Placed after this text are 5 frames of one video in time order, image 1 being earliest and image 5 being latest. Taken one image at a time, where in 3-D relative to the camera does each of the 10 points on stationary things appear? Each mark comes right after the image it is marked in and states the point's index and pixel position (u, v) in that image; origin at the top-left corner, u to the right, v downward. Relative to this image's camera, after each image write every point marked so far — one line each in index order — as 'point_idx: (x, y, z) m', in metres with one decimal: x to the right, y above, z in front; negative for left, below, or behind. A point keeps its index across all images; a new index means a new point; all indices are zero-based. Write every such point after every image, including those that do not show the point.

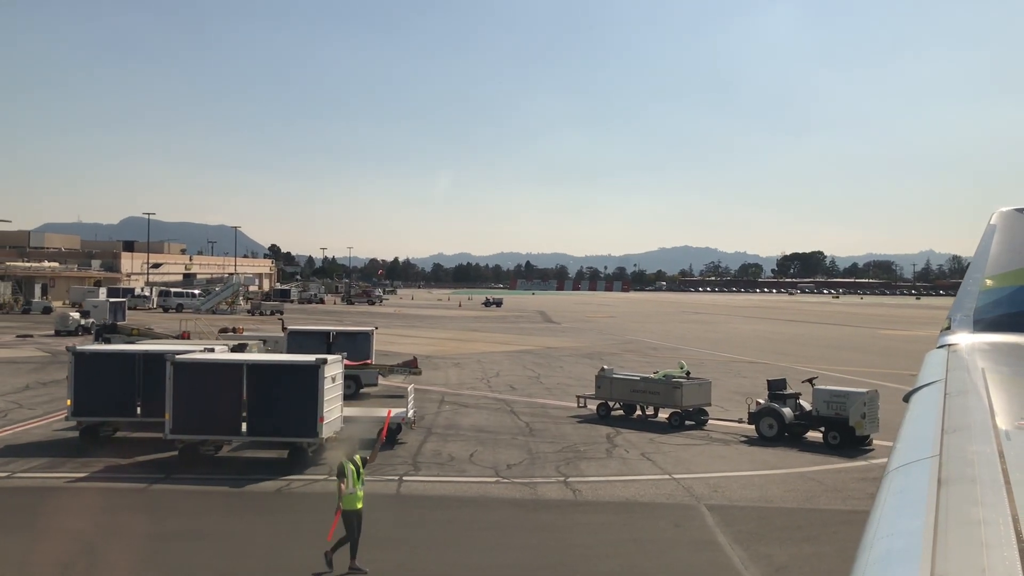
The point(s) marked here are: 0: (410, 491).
0: (-2.5, -4.4, +16.4) m
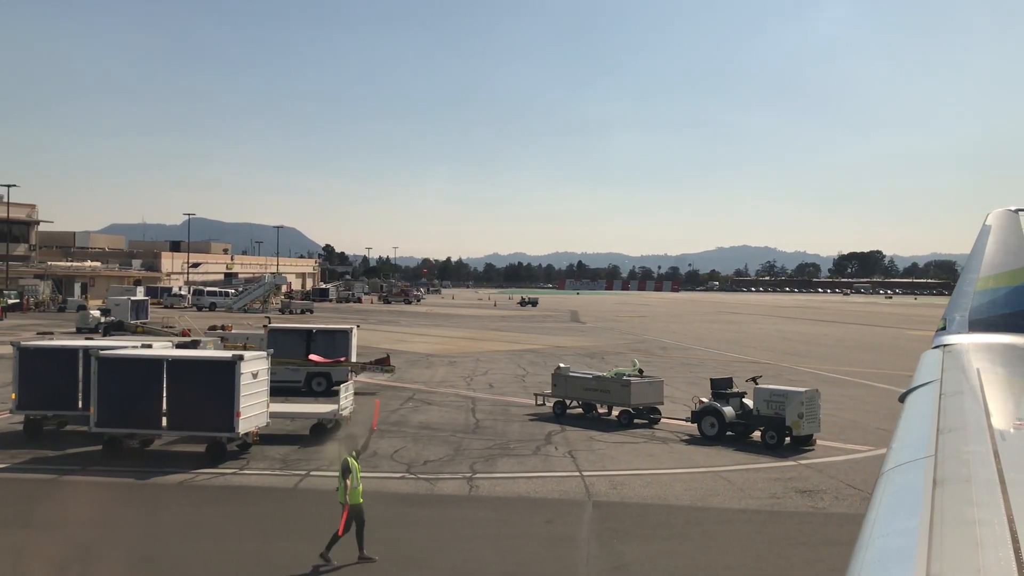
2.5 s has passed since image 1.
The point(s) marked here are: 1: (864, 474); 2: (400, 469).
0: (-4.6, -4.3, +16.6) m
1: (+8.3, -4.4, +18.0) m
2: (-2.8, -4.3, +17.6) m
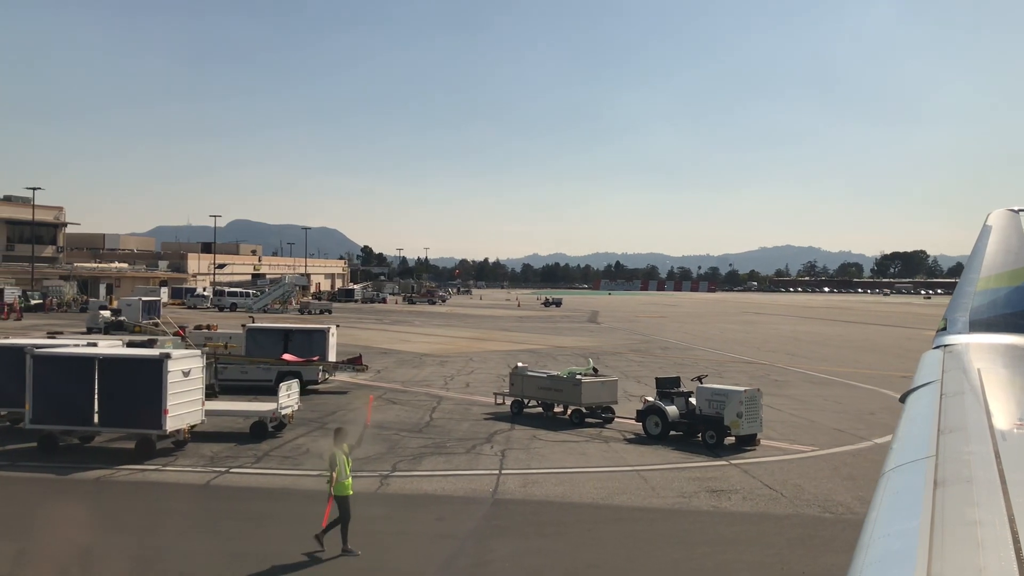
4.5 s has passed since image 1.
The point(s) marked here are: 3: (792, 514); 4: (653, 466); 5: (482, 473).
0: (-6.4, -4.3, +16.8) m
1: (+6.5, -4.4, +17.9) m
2: (-4.6, -4.2, +17.8) m
3: (+5.2, -4.2, +14.2) m
4: (+3.4, -4.3, +18.5) m
5: (-0.7, -4.2, +17.0) m
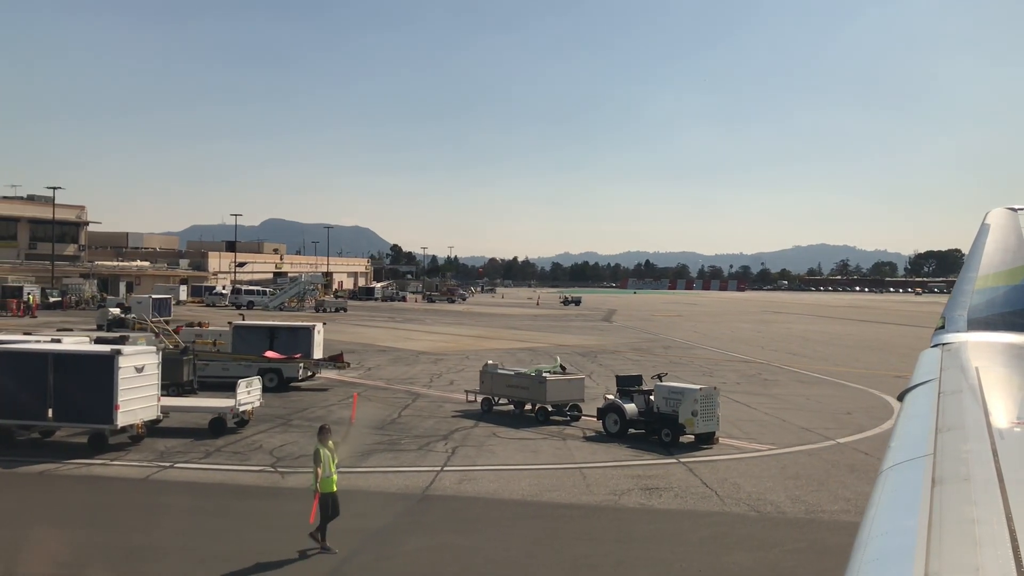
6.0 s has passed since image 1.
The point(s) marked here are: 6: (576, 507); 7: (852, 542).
0: (-7.8, -4.2, +17.0) m
1: (+5.2, -4.3, +17.8) m
2: (-5.9, -4.2, +18.0) m
3: (+3.9, -4.2, +14.2) m
4: (+2.1, -4.3, +18.5) m
5: (-2.0, -4.1, +17.2) m
6: (+1.2, -4.1, +14.3) m
7: (+5.7, -4.2, +12.6) m
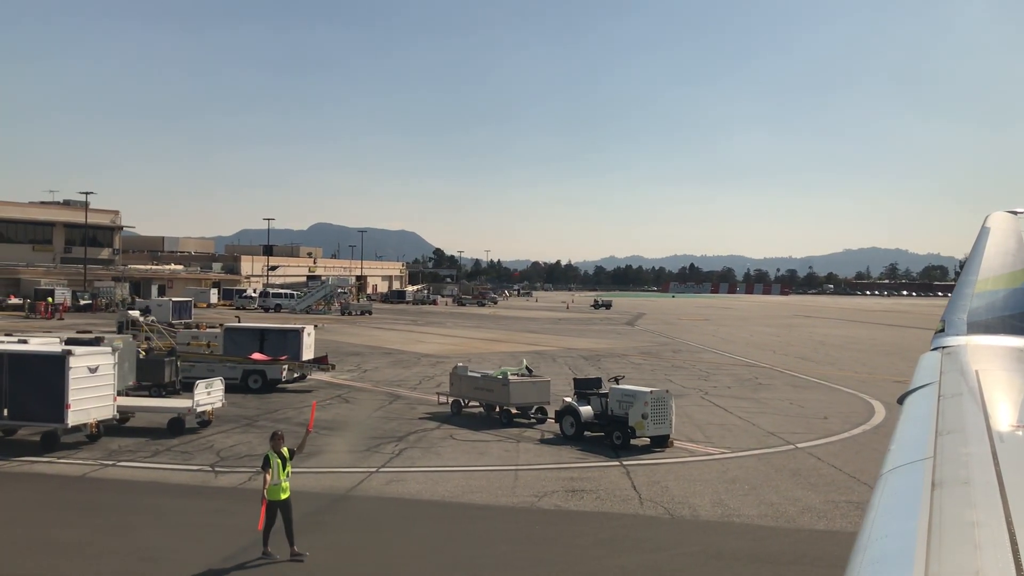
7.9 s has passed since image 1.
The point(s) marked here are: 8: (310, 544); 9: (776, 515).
0: (-9.3, -4.3, +17.4) m
1: (+3.7, -4.4, +17.8) m
2: (-7.4, -4.2, +18.3) m
3: (+2.3, -4.2, +14.2) m
4: (+0.6, -4.4, +18.6) m
5: (-3.5, -4.2, +17.3) m
6: (-0.4, -4.2, +14.4) m
7: (+4.0, -4.3, +12.5) m
8: (-3.4, -4.0, +12.1) m
9: (+5.1, -4.3, +14.5) m
